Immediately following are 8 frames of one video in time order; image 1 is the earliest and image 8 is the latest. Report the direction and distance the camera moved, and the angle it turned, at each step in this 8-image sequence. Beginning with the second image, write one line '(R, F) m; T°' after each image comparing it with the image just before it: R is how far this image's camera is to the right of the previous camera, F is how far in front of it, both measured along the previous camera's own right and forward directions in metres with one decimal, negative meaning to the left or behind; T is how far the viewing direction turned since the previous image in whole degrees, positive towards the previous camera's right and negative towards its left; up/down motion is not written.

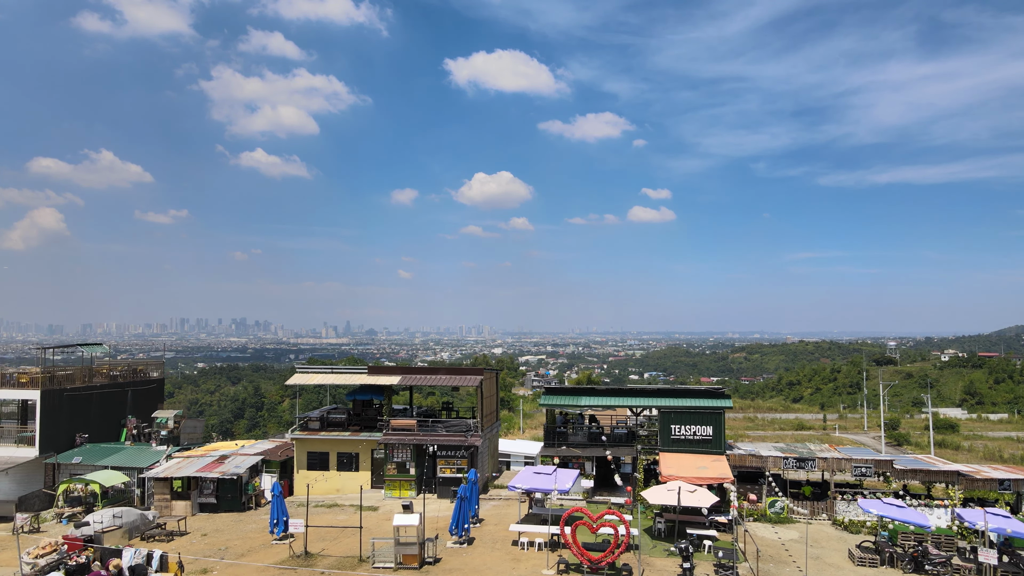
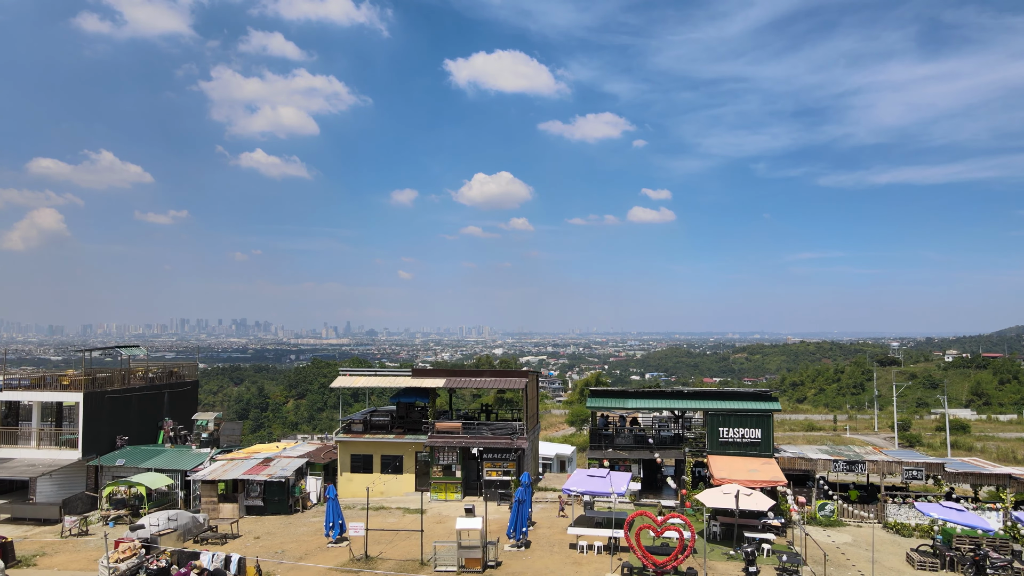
(-1.6, 0.0) m; 0°
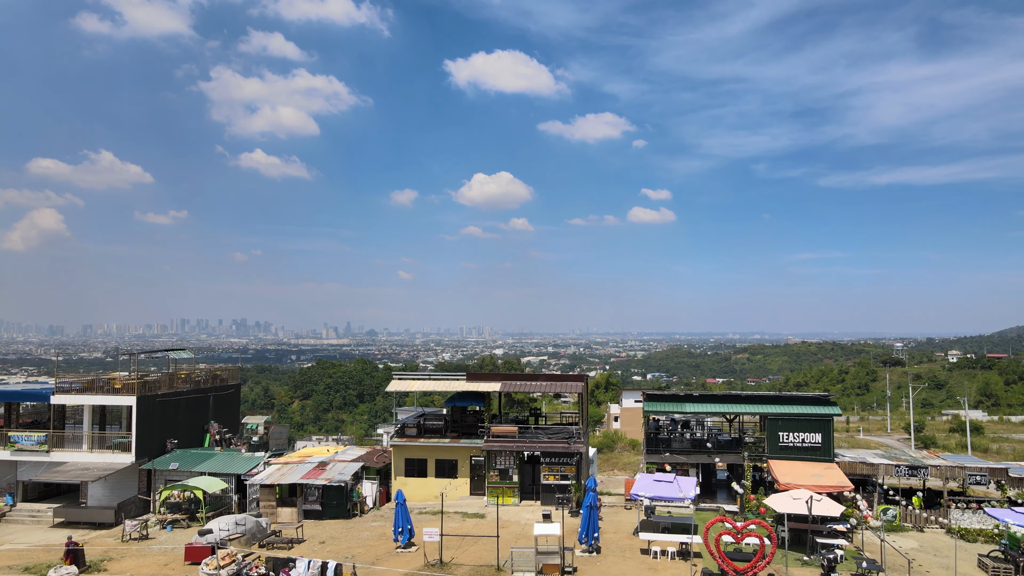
(-2.0, 0.0) m; 0°
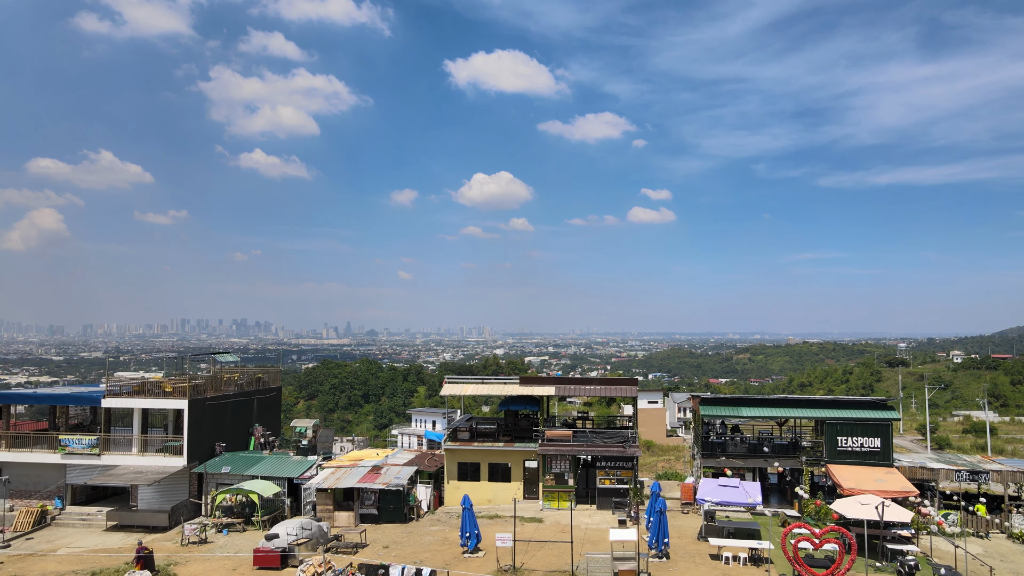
(-1.9, 0.0) m; 0°
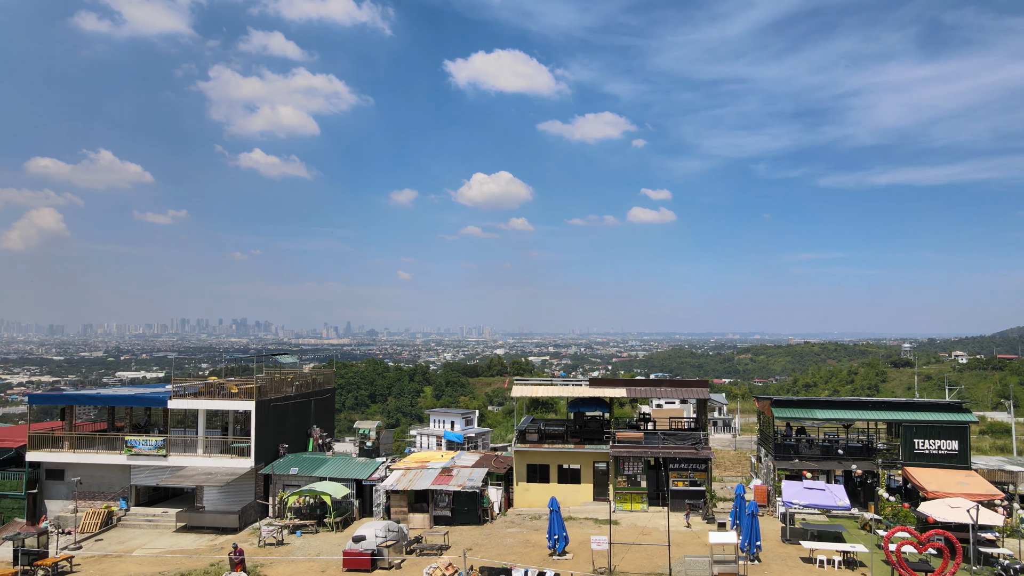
(-2.6, 0.0) m; 0°
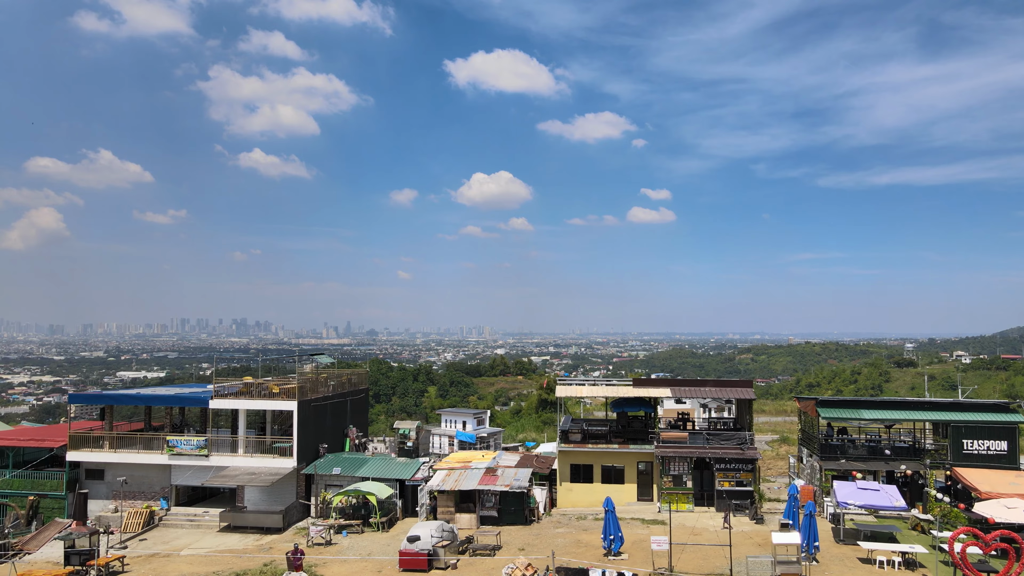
(-1.6, 0.0) m; 0°
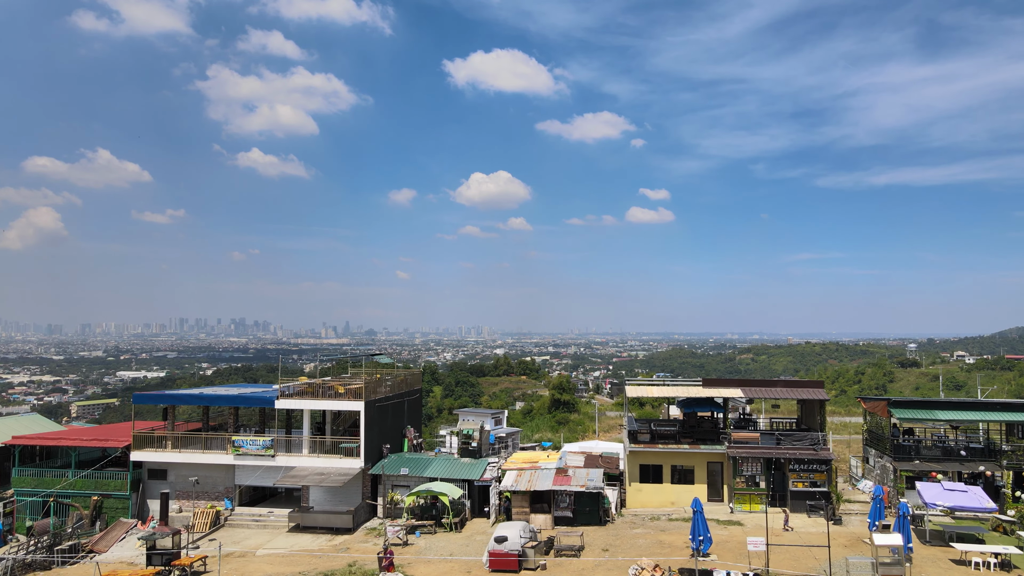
(-2.6, 0.0) m; 0°
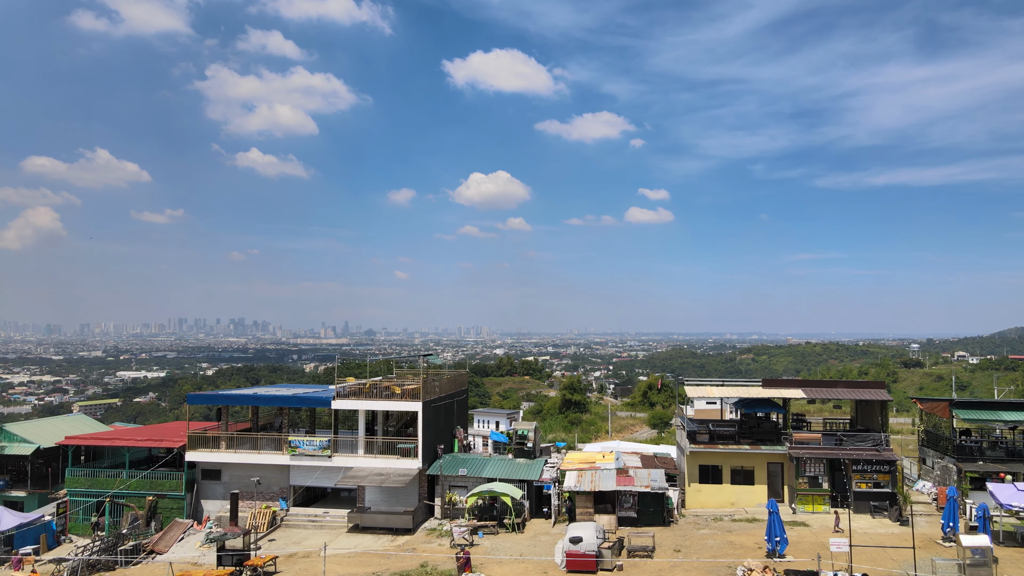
(-2.2, 0.0) m; 0°
